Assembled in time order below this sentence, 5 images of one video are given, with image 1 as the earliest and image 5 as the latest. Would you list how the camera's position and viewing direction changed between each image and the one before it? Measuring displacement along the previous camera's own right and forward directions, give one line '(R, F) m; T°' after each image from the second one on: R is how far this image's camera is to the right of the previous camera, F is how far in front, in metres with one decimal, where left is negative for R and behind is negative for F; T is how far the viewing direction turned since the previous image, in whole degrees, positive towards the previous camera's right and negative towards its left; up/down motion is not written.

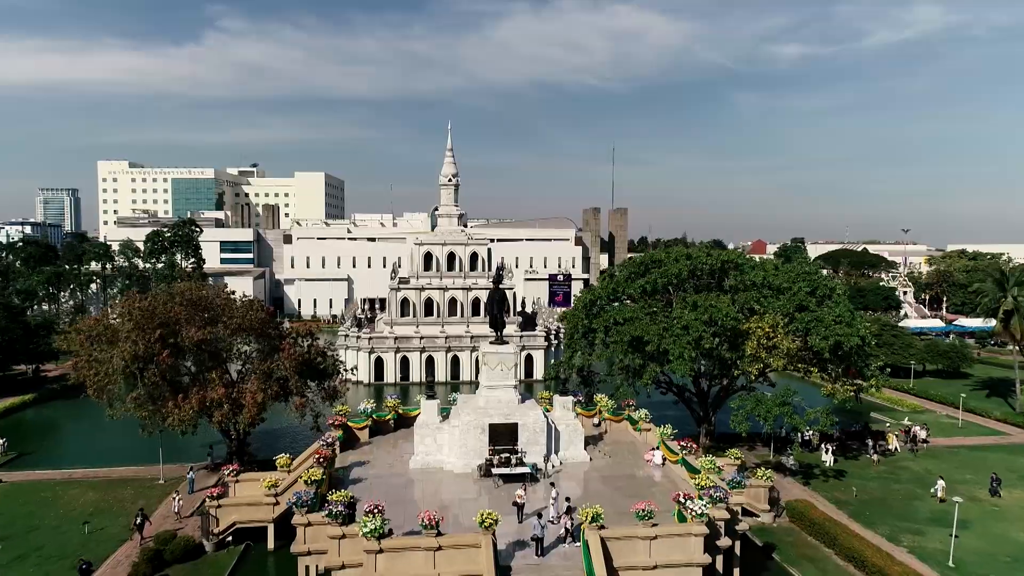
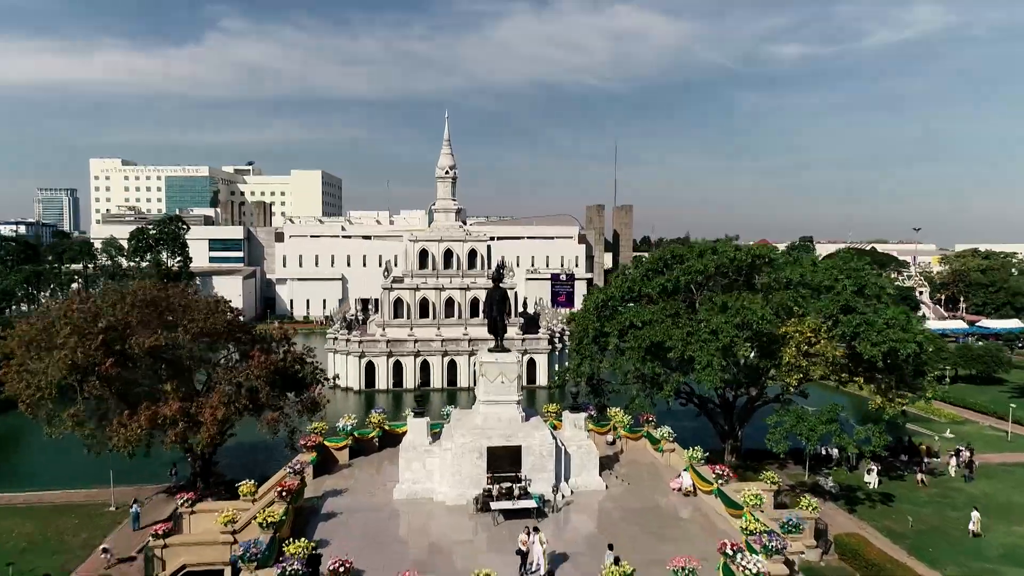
(-0.1, +3.5) m; 0°
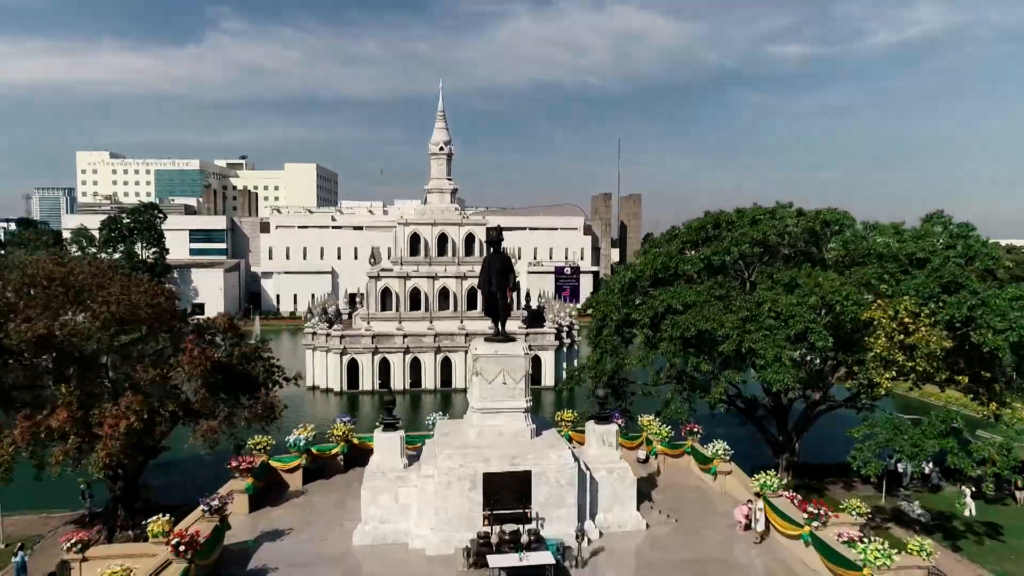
(-0.1, +5.4) m; 0°
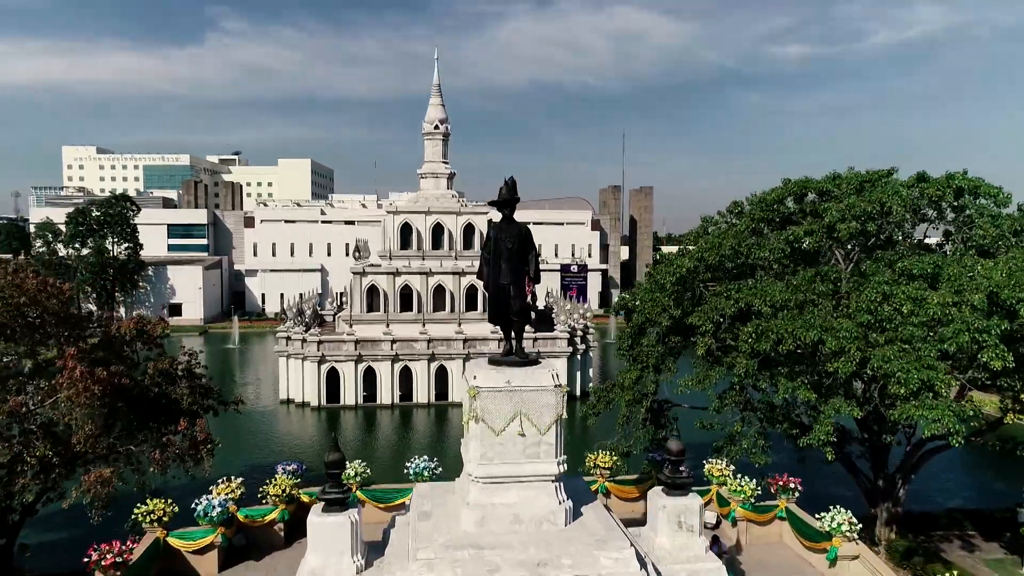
(-0.3, +5.6) m; 0°
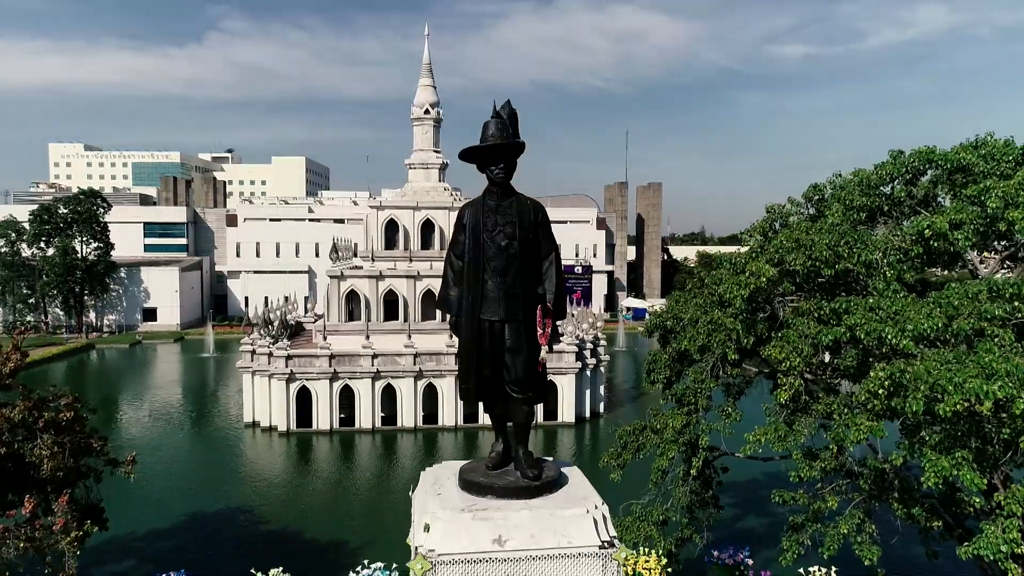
(0.0, +4.7) m; 0°
